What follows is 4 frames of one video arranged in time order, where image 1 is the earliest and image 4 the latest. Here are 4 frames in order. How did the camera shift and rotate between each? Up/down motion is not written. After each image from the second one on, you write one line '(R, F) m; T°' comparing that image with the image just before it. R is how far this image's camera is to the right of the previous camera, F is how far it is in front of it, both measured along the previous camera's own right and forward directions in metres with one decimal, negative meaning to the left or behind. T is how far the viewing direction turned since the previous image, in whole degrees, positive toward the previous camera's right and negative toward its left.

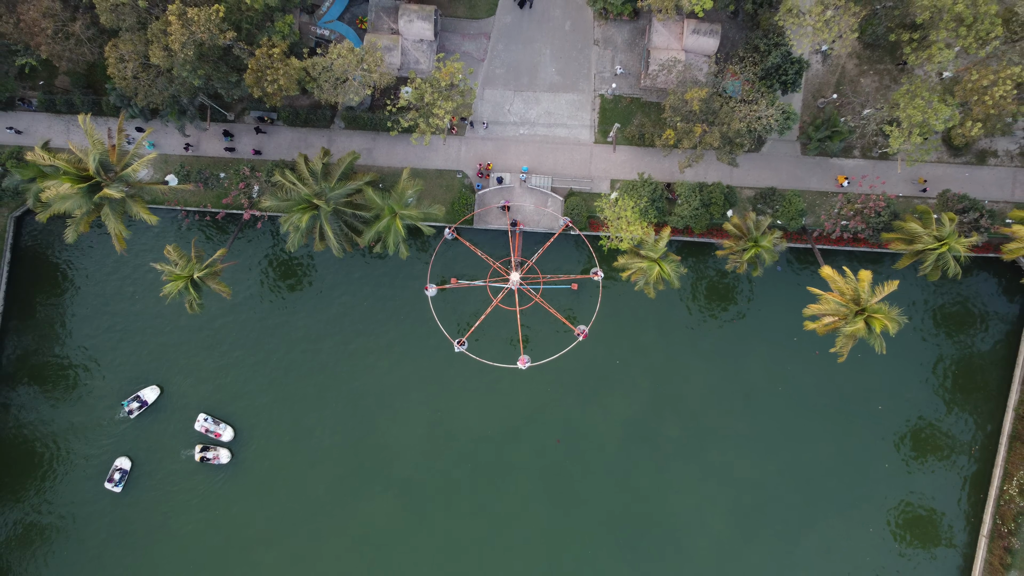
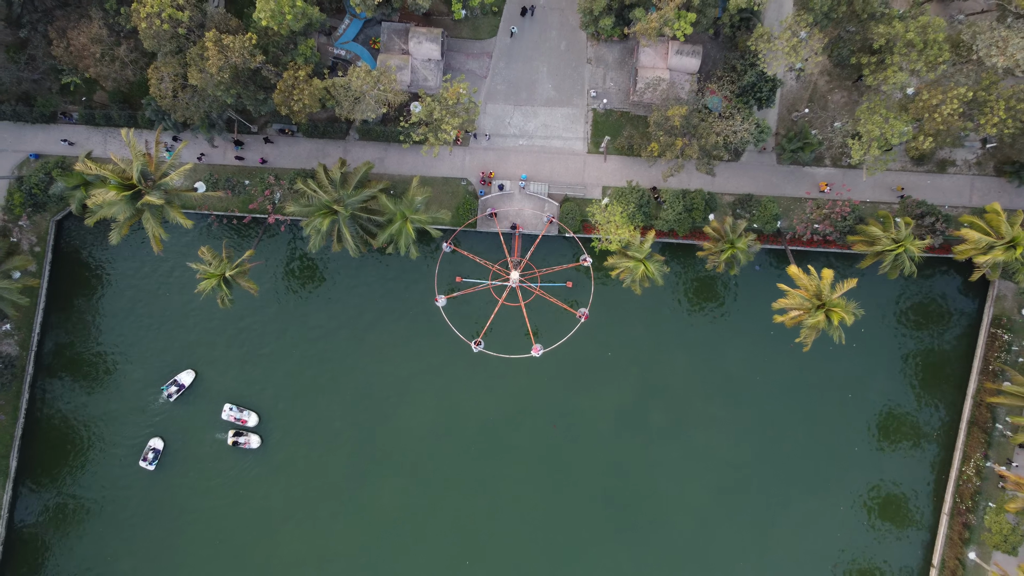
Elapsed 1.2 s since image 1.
(0.0, -3.2) m; 0°
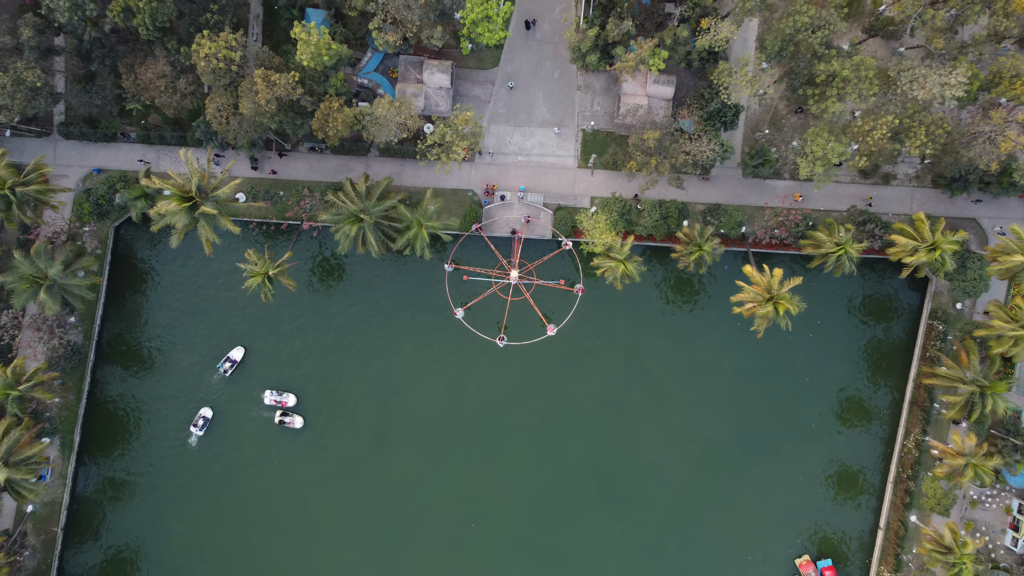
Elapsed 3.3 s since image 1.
(+0.1, -5.7) m; 0°
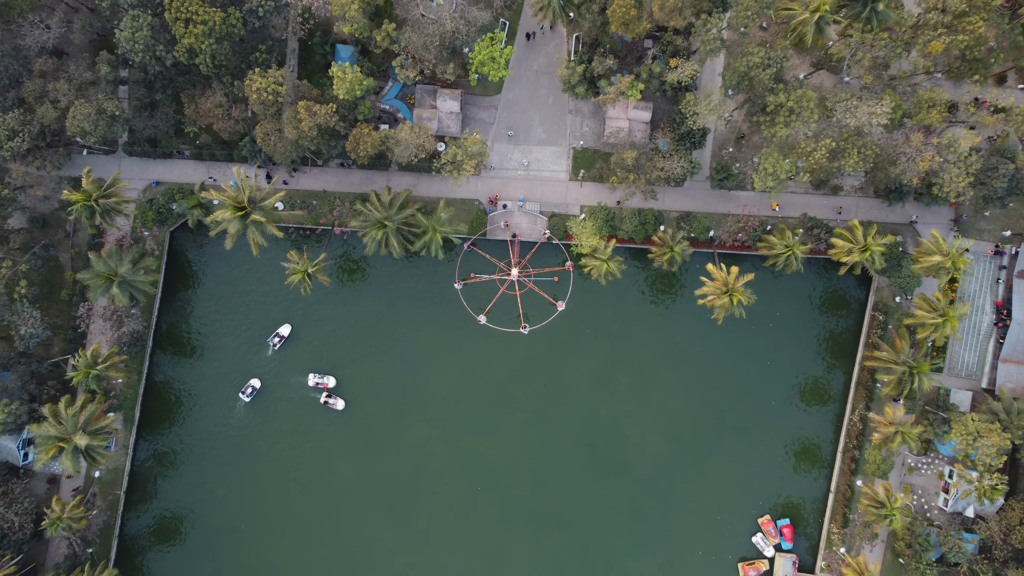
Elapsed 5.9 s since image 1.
(+0.1, -7.1) m; 0°
